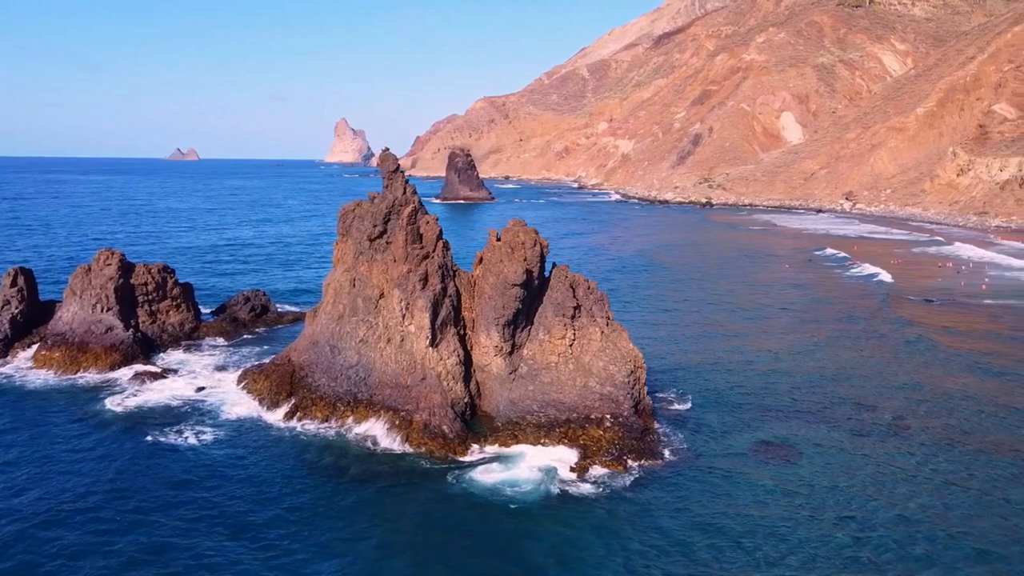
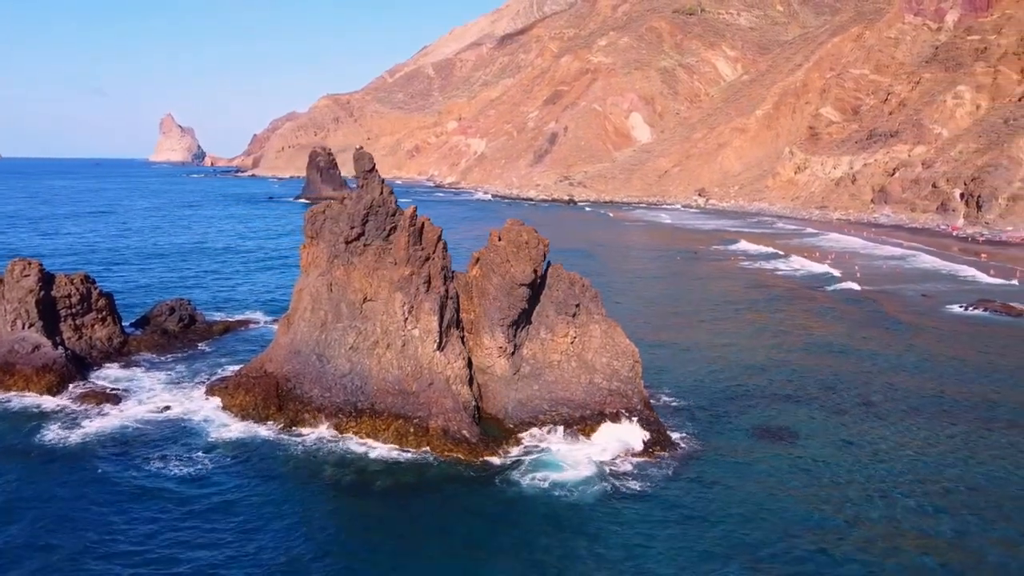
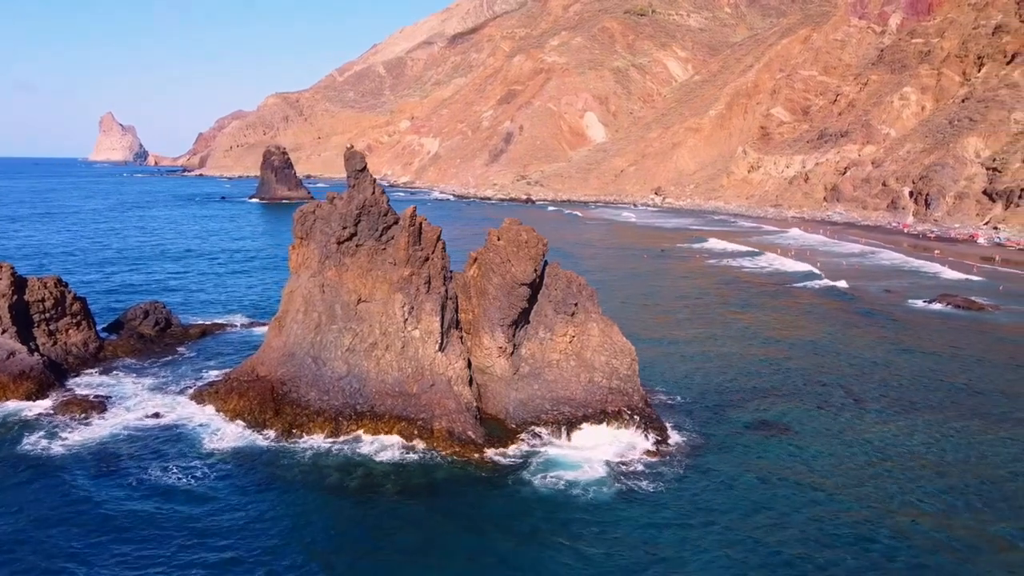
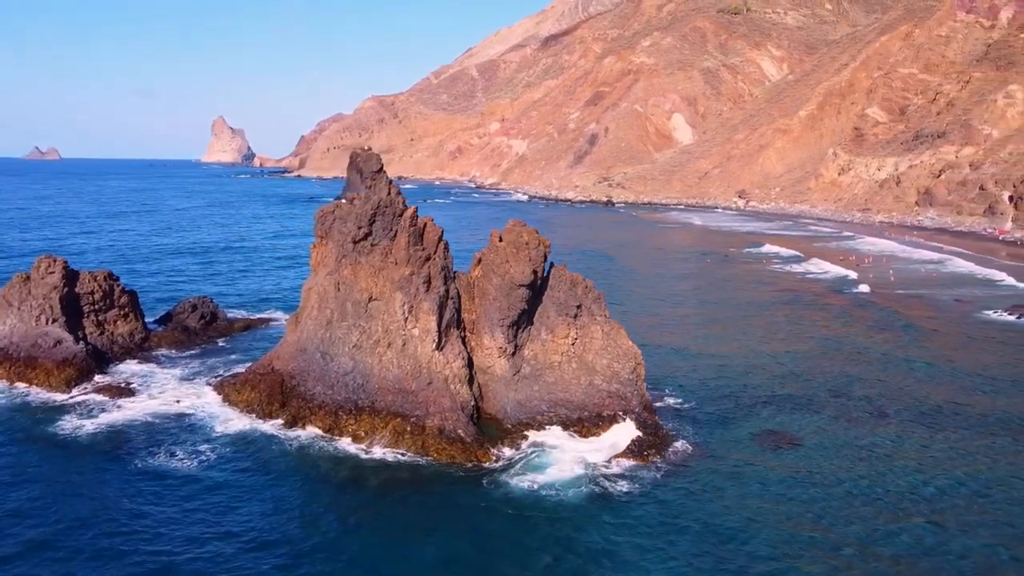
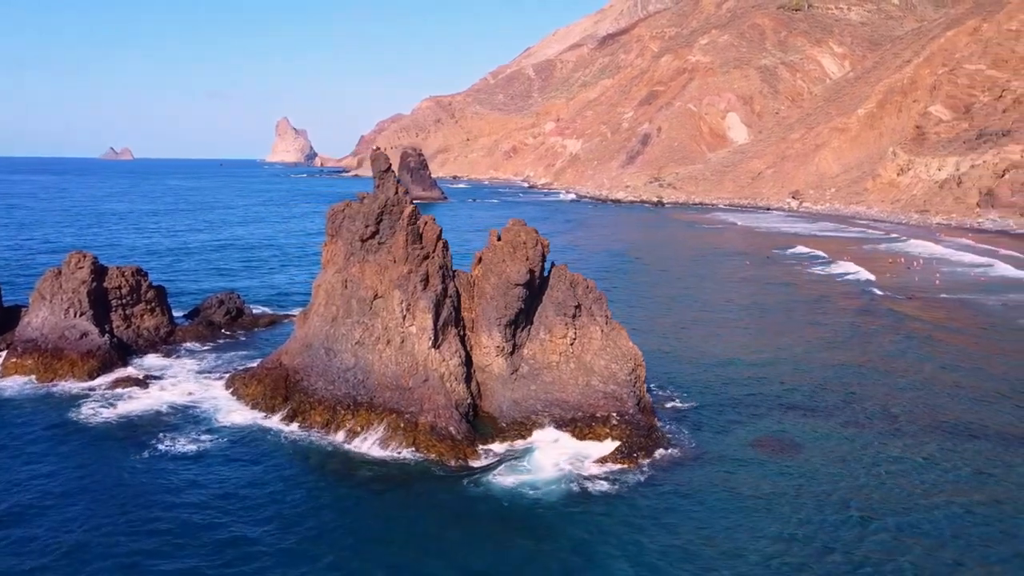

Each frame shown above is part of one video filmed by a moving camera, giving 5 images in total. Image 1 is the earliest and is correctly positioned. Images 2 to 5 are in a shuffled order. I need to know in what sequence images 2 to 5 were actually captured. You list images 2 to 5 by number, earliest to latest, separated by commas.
5, 4, 2, 3
